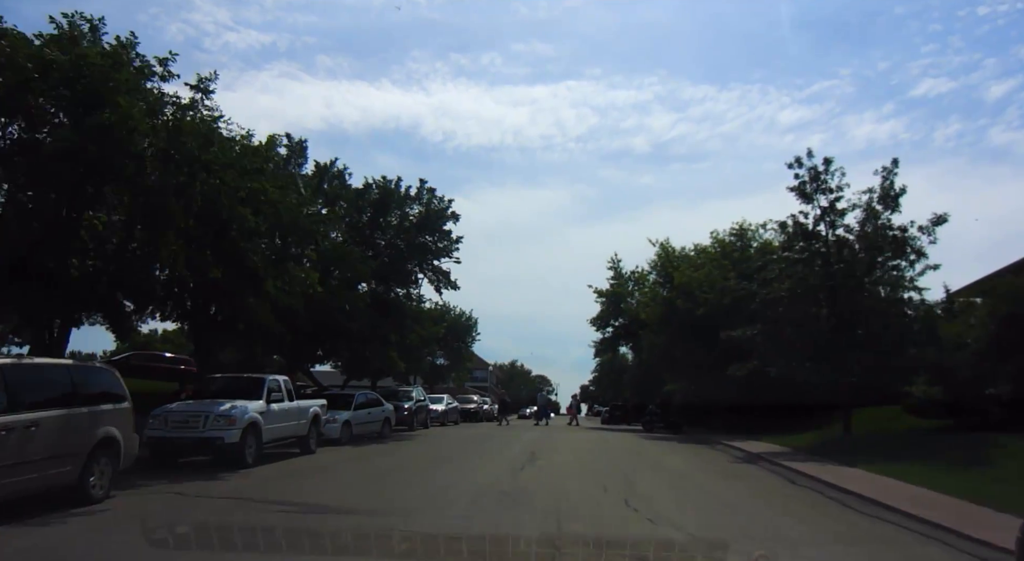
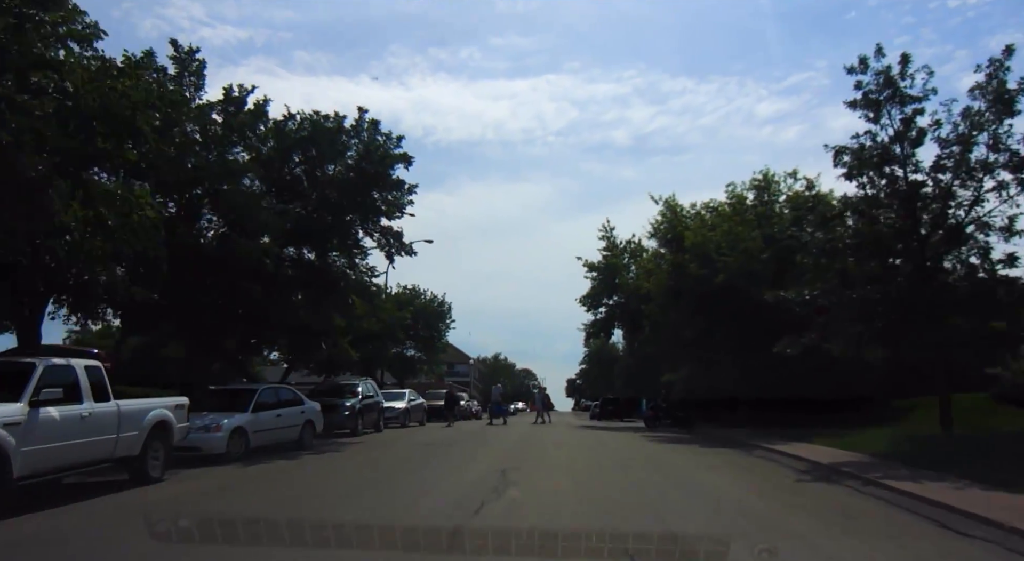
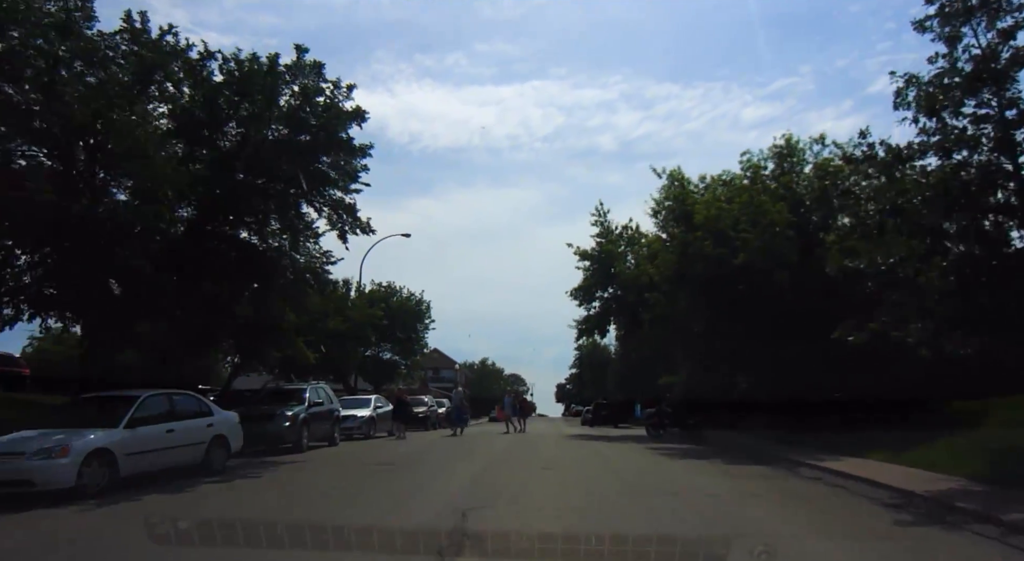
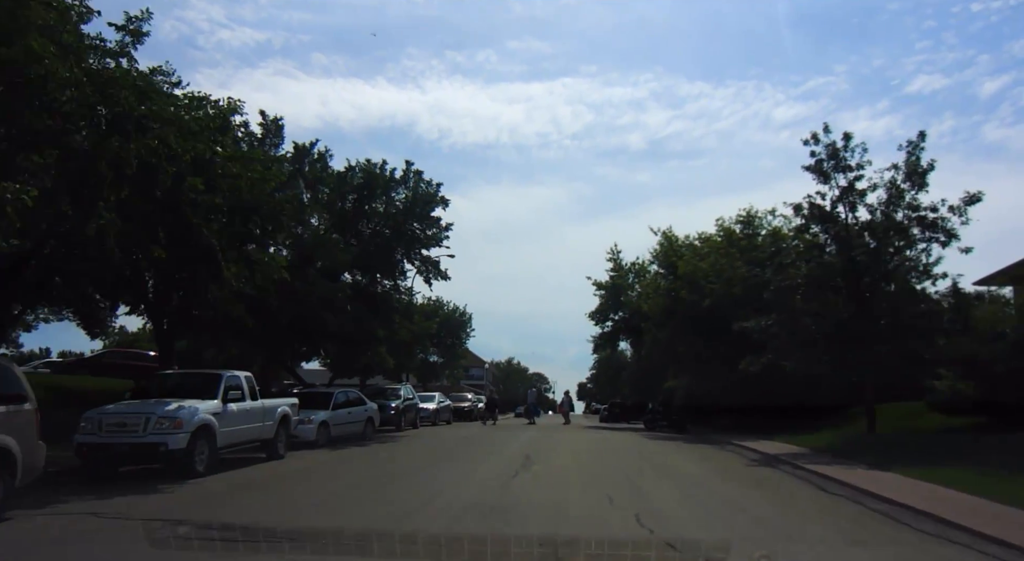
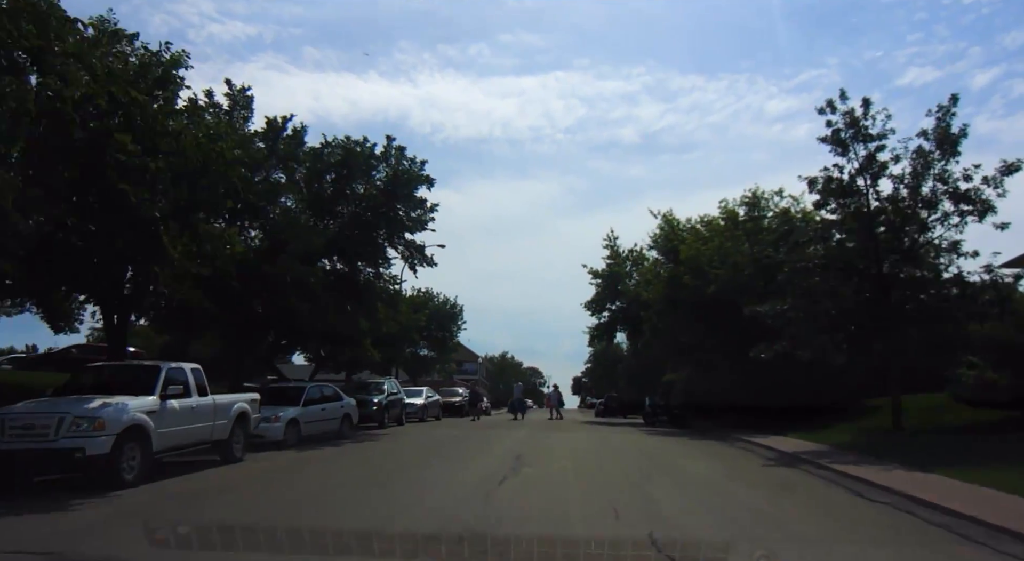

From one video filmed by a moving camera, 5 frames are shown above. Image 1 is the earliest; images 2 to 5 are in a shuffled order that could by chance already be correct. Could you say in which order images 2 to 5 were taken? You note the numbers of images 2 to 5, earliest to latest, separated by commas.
4, 5, 2, 3
